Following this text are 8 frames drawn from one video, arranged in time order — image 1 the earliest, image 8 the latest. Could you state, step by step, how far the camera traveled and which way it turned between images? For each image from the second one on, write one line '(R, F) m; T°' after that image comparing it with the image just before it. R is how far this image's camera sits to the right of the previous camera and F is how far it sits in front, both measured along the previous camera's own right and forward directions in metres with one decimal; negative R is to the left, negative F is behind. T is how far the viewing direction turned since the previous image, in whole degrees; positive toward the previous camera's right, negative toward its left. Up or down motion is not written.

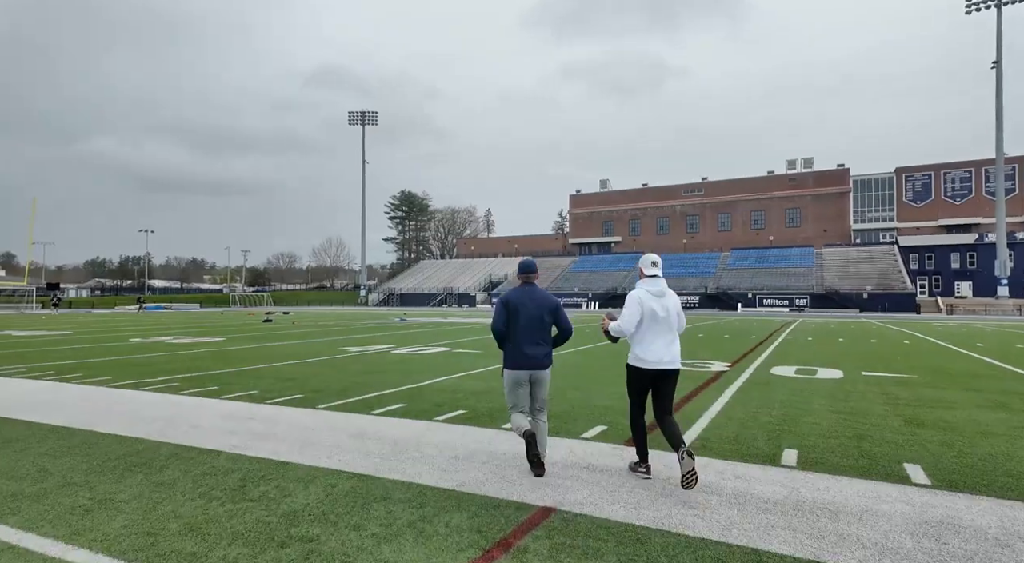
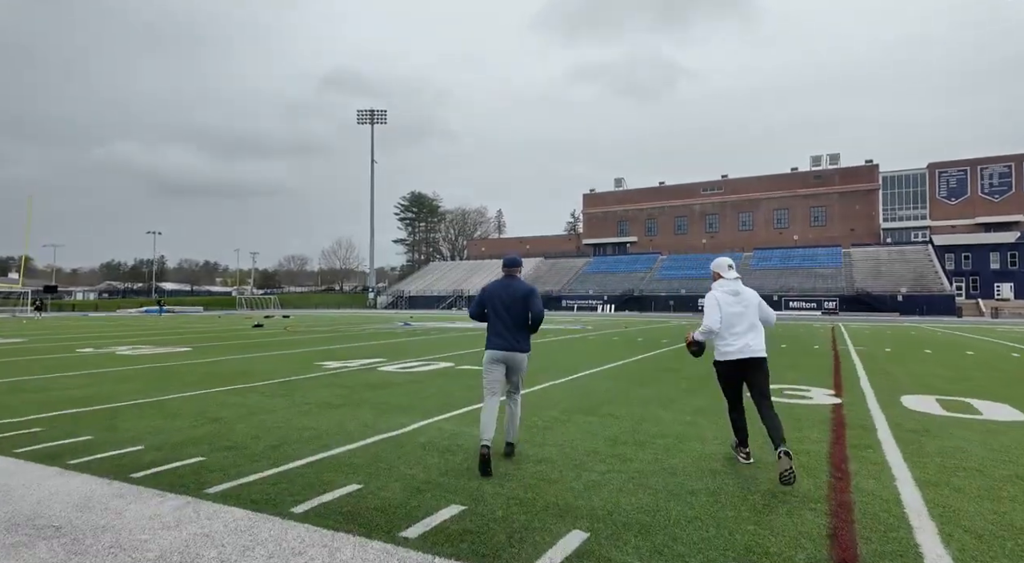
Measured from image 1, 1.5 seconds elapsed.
(-0.1, +2.8) m; -1°
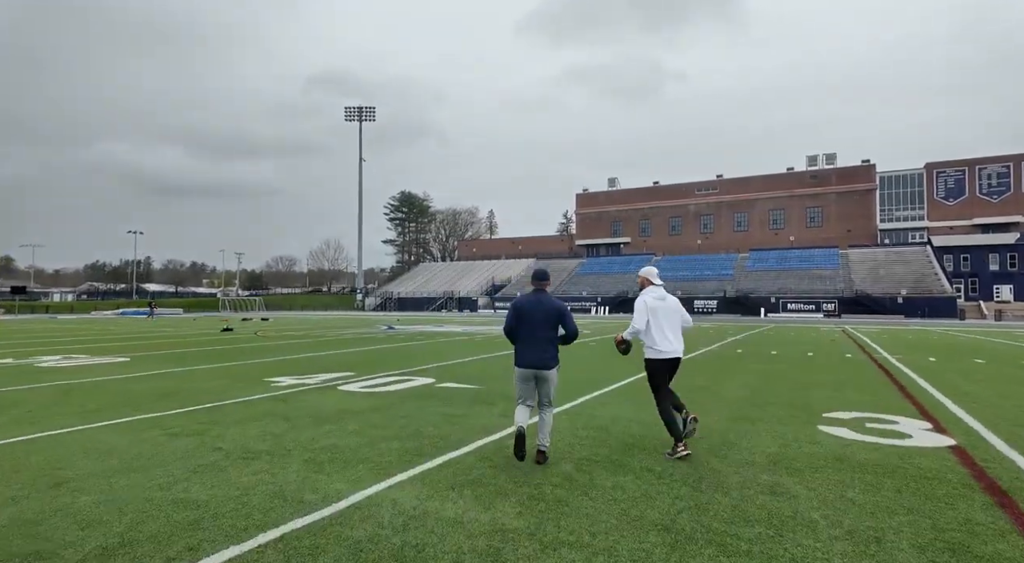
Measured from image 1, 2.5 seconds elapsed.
(0.0, +1.9) m; +1°
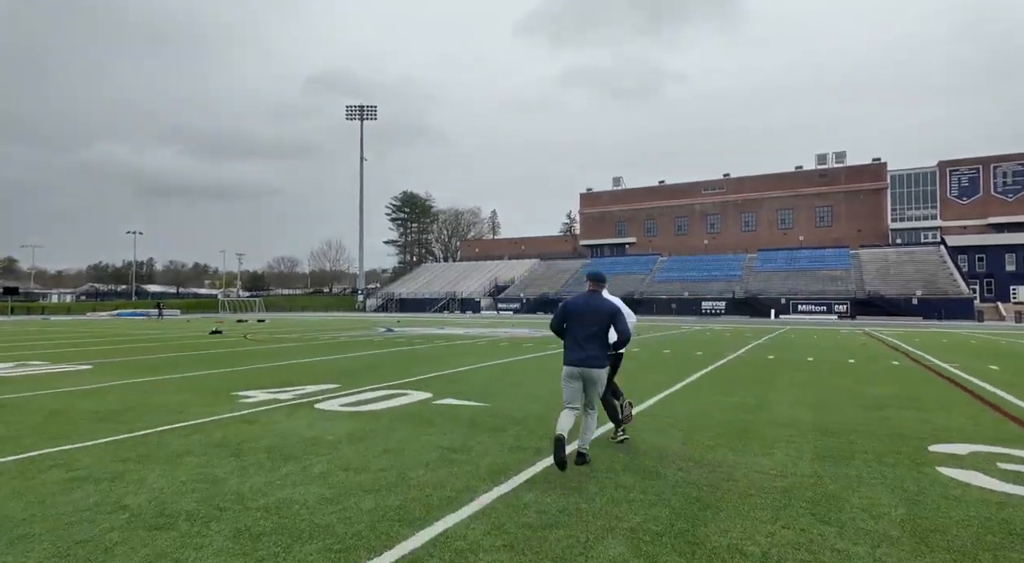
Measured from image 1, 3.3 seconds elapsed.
(-0.1, +1.4) m; 0°
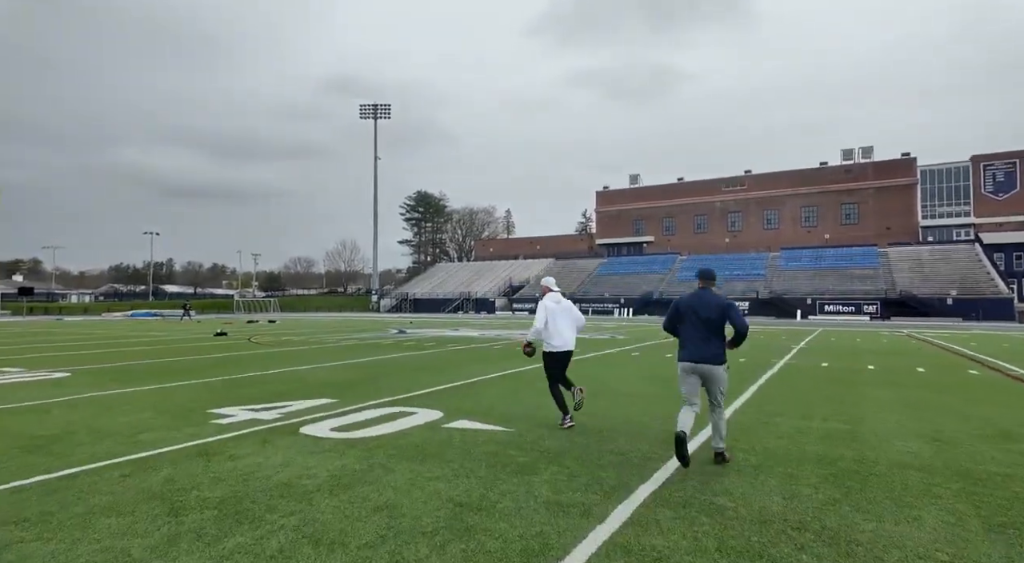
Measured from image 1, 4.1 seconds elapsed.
(-0.1, +1.4) m; -1°
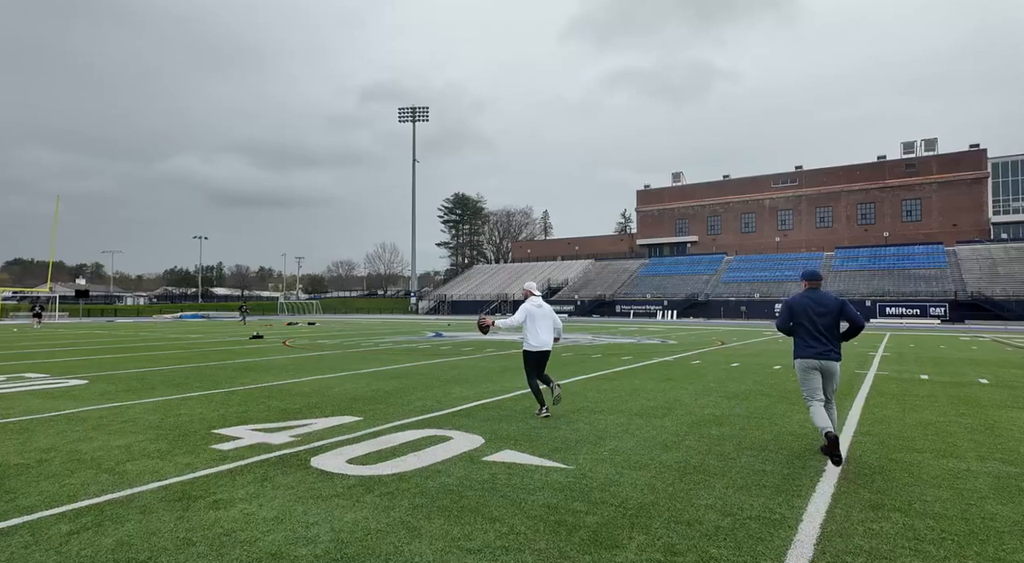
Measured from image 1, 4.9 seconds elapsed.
(-0.2, +1.2) m; -4°
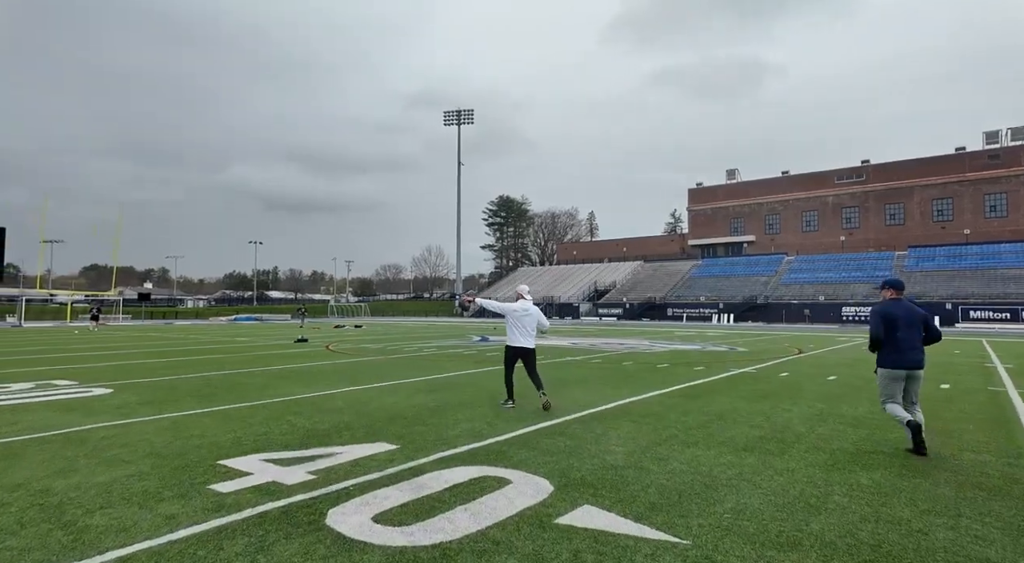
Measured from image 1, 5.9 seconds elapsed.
(-0.2, +1.4) m; -4°
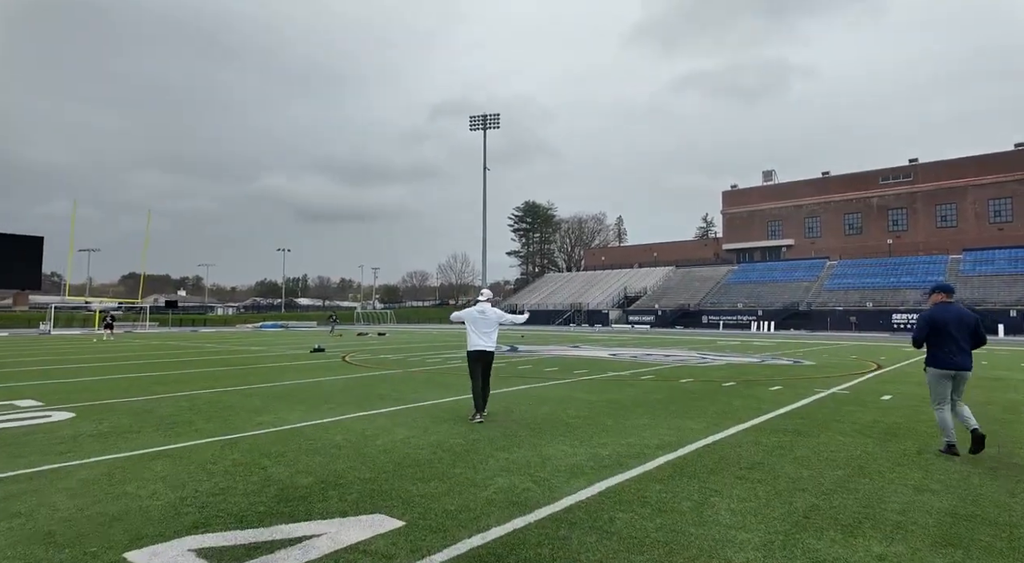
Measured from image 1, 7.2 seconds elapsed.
(-0.2, +2.0) m; -2°
